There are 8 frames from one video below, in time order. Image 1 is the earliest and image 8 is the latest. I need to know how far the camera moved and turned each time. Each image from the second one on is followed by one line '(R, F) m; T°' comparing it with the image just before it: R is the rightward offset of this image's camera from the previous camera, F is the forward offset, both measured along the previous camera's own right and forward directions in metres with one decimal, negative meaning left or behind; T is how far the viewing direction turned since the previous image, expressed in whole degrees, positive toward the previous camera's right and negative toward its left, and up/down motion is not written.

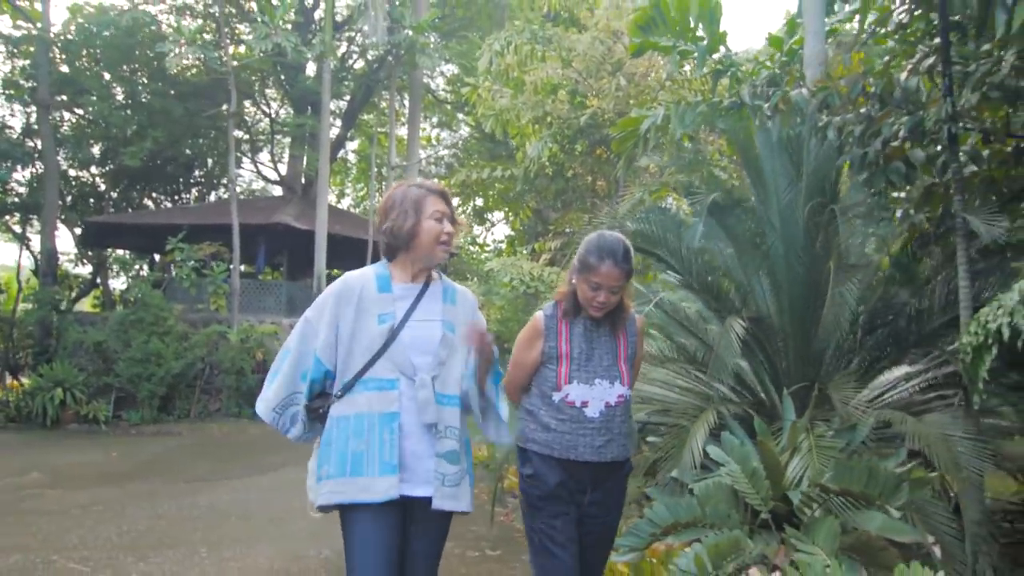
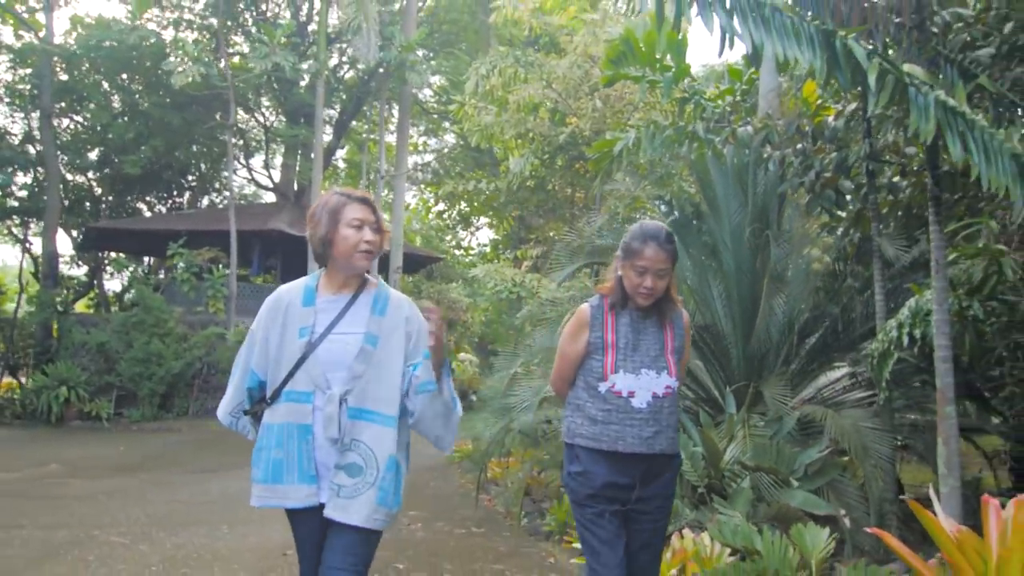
(0.0, -0.8) m; +1°
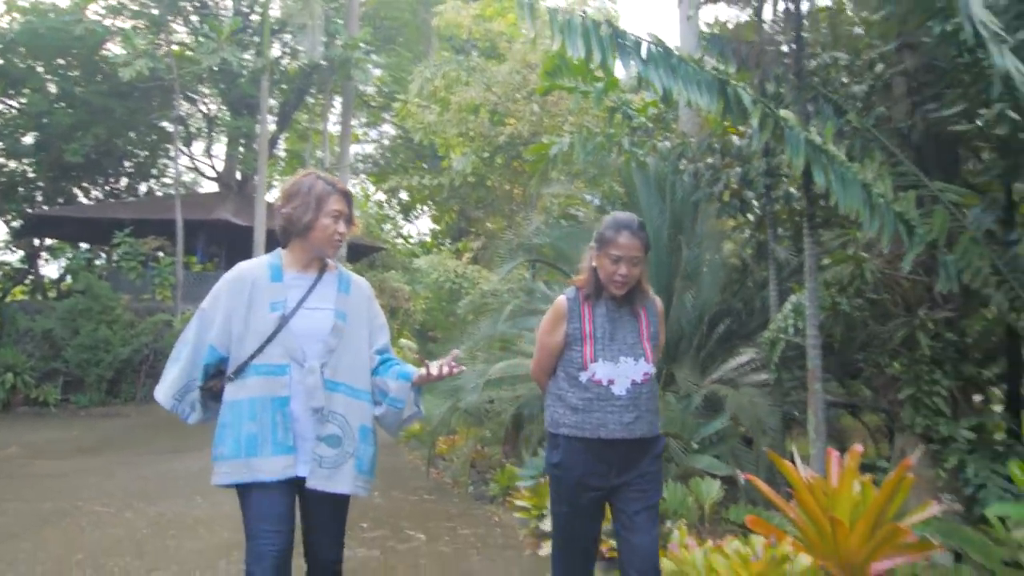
(-0.1, -0.8) m; +5°
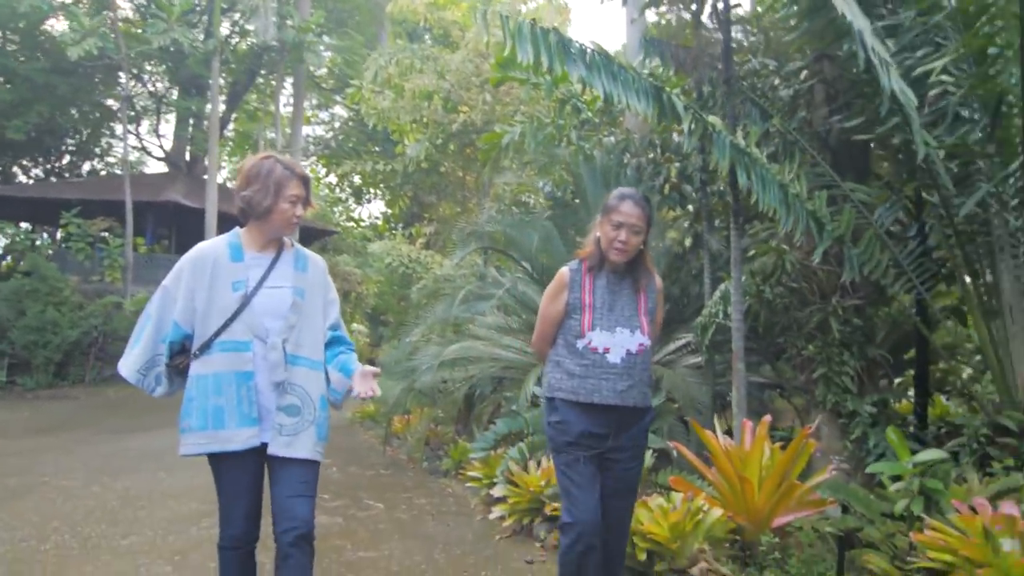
(0.0, -0.4) m; +4°
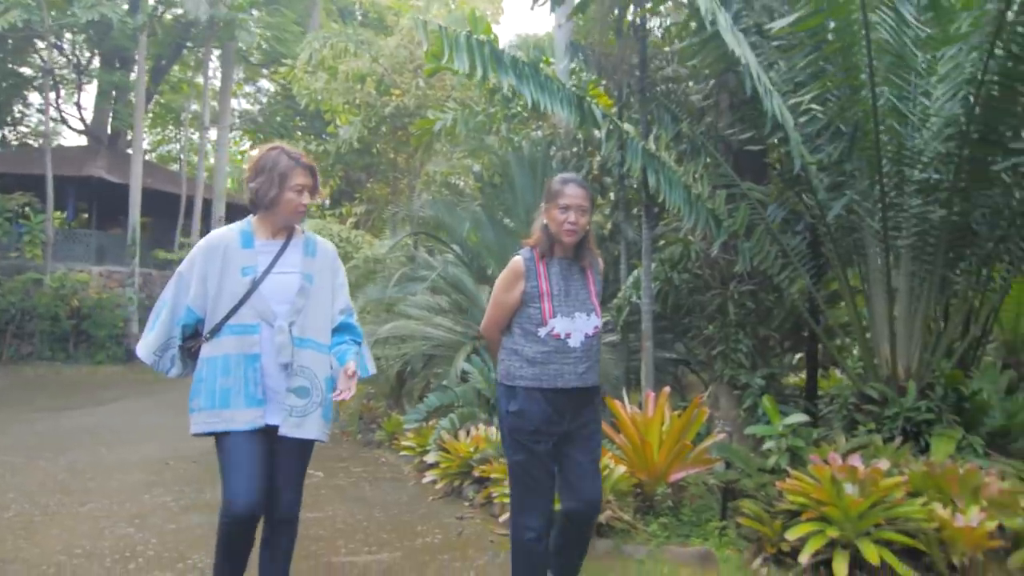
(-0.1, -0.5) m; +6°
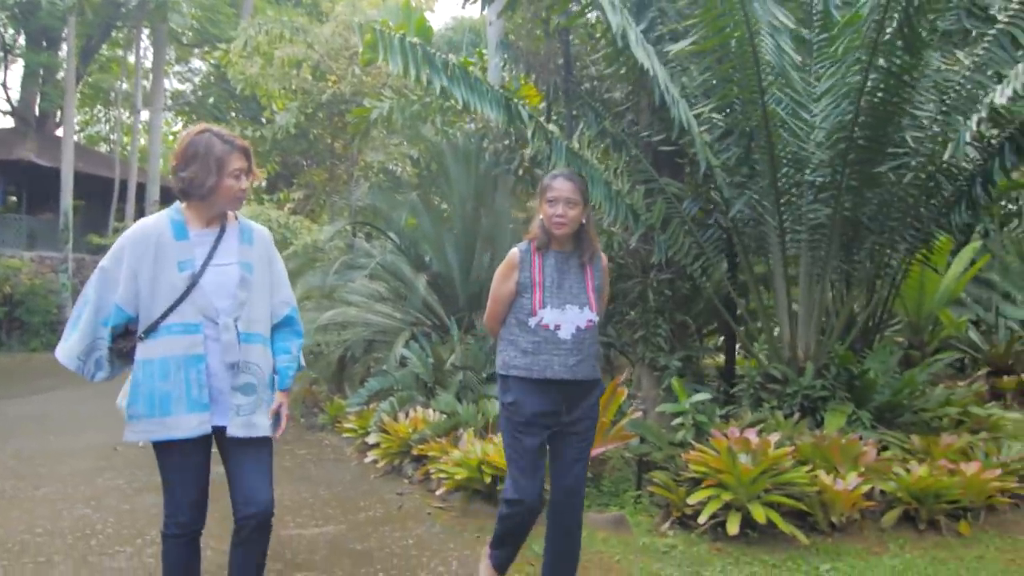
(0.0, -0.4) m; +4°
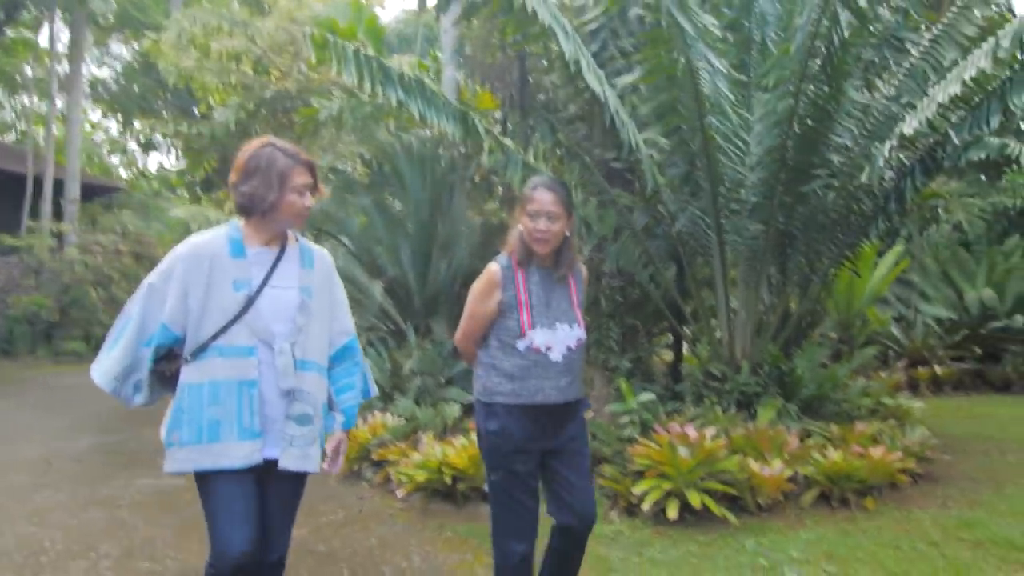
(-0.1, -0.3) m; +4°
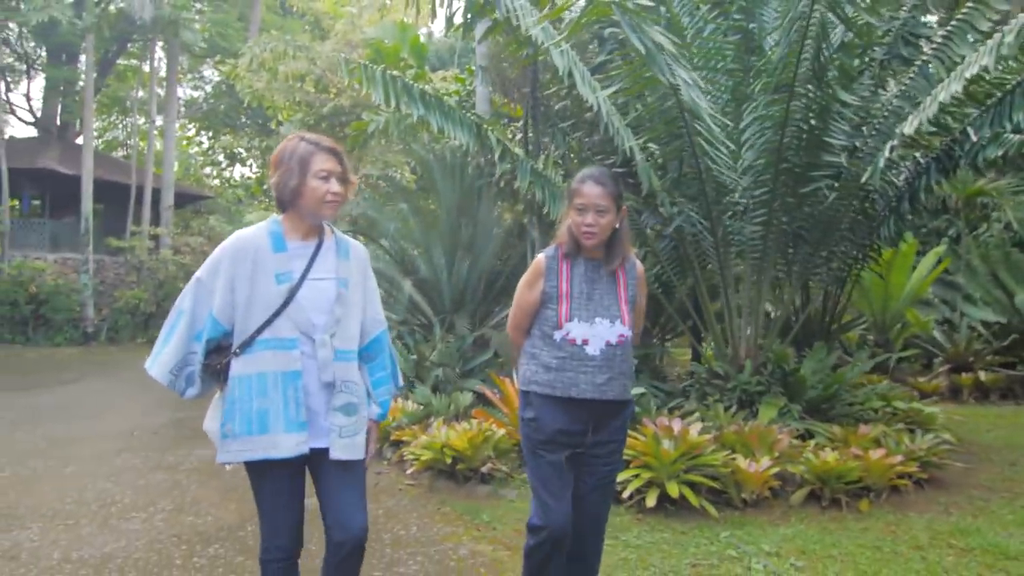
(+0.5, -0.4) m; -5°
